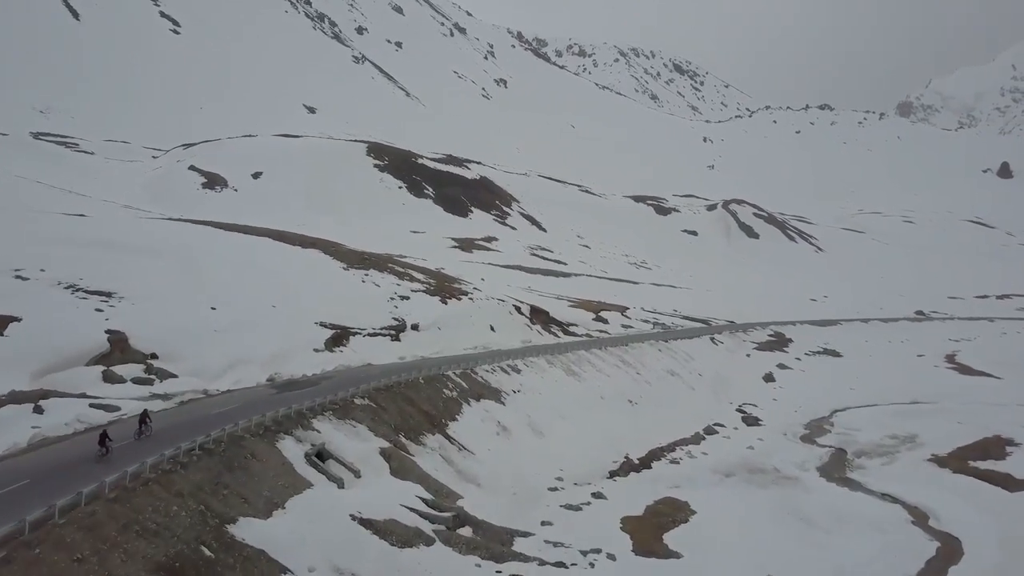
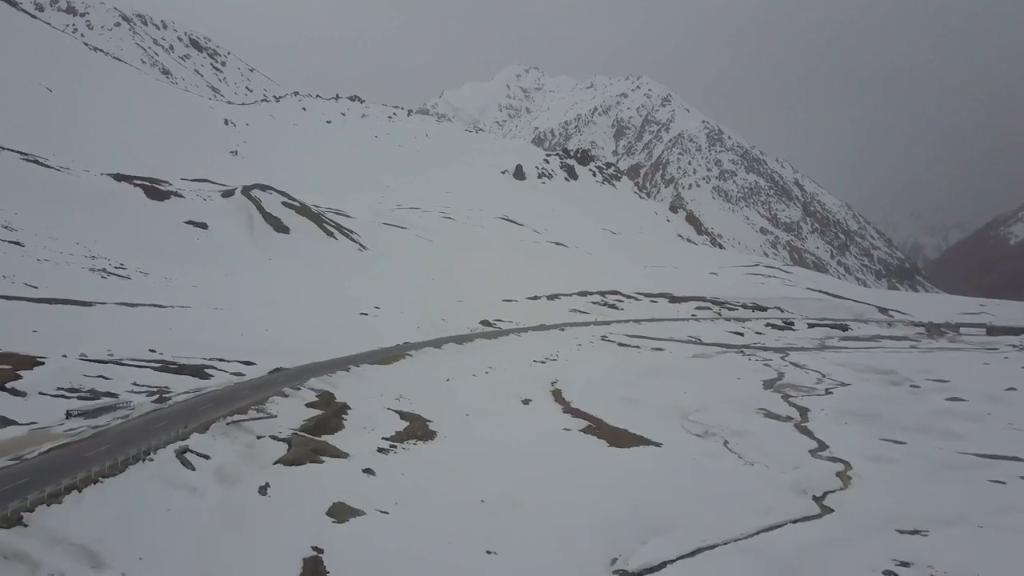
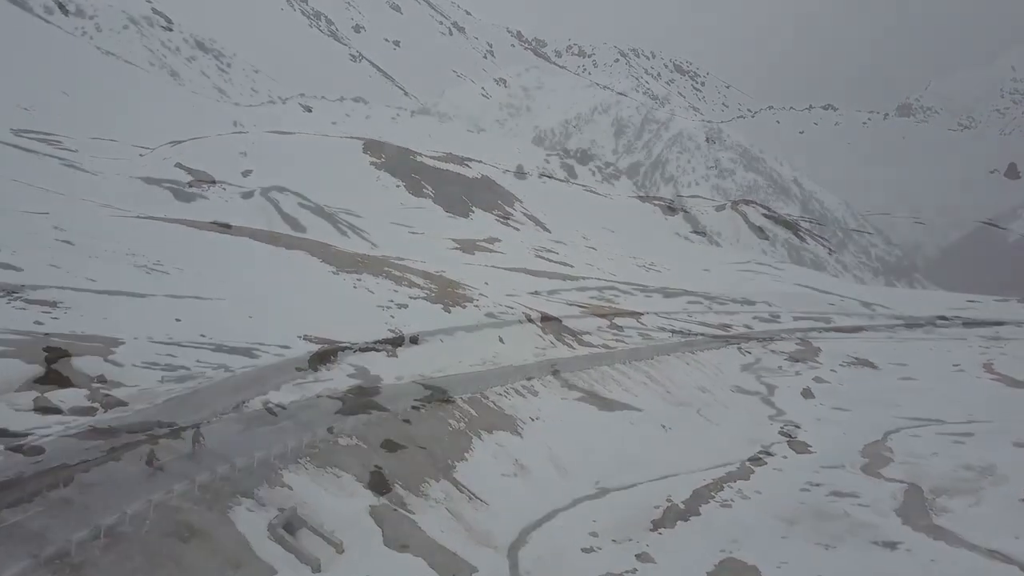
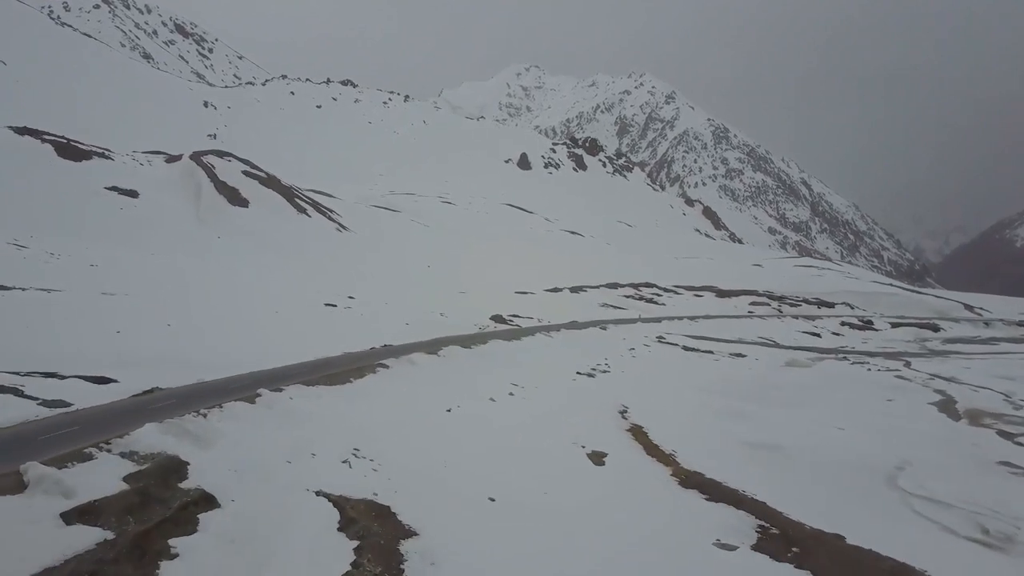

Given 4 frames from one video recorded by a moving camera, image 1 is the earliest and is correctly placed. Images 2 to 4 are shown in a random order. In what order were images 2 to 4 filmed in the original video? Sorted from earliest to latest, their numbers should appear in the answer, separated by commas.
3, 2, 4
